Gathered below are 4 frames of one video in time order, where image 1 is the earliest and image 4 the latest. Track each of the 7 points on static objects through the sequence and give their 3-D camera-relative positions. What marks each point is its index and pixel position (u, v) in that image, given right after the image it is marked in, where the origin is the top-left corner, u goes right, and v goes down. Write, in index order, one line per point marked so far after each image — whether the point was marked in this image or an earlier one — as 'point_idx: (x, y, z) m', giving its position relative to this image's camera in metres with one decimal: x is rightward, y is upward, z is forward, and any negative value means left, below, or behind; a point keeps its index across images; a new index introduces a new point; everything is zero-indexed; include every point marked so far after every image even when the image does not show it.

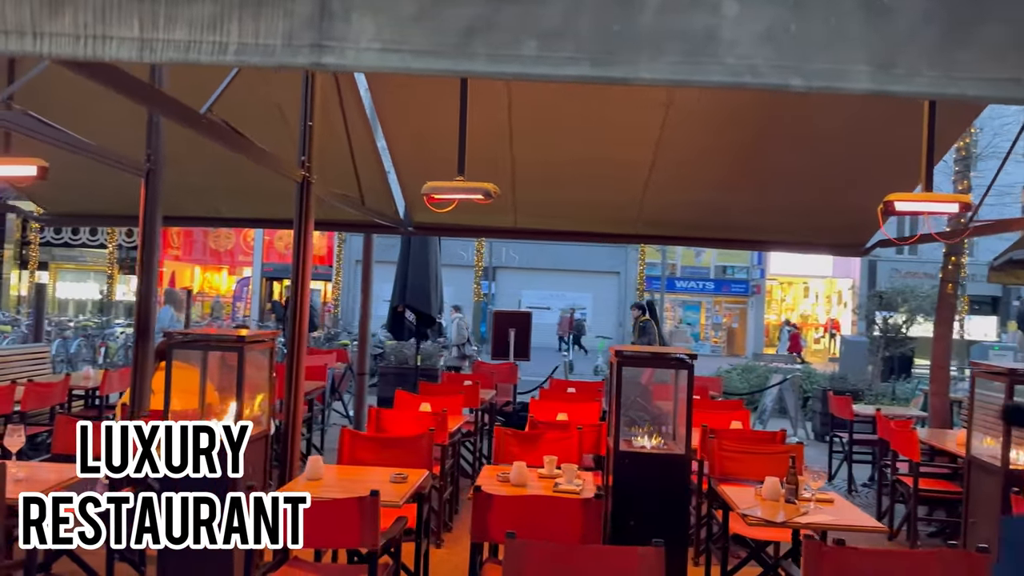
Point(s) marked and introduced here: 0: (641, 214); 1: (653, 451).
0: (+1.3, +0.8, +8.5) m
1: (+0.9, -1.0, +4.9) m
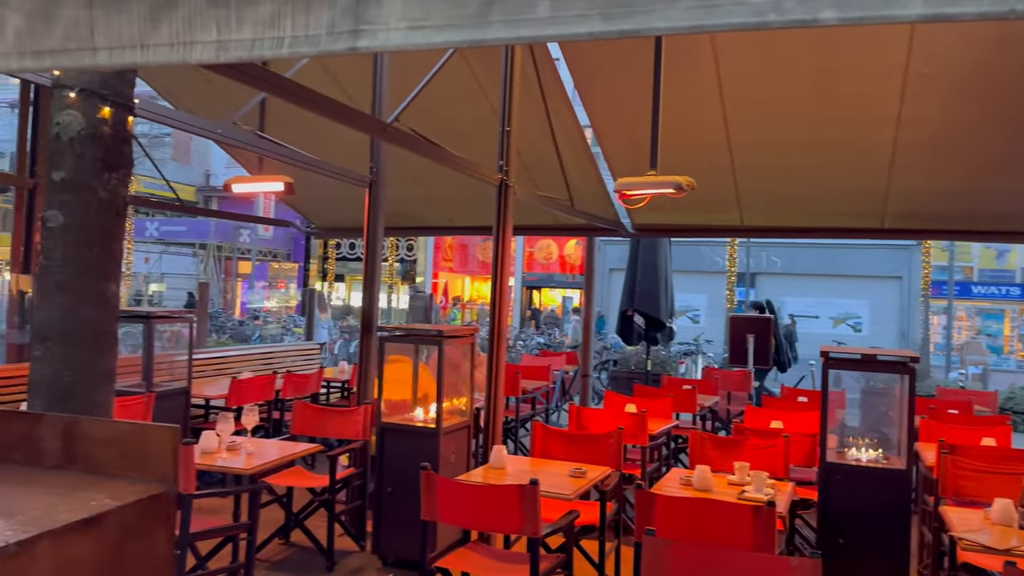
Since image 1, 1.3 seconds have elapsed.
0: (+3.5, +0.8, +7.7) m
1: (+1.9, -0.9, +4.4) m
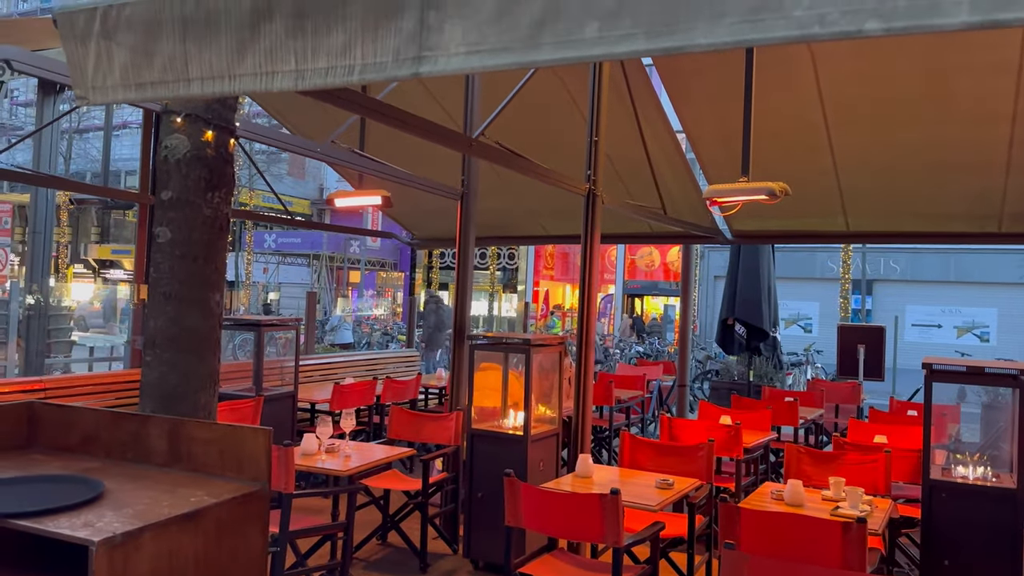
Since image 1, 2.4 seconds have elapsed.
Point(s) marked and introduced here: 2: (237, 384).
0: (+4.3, +0.7, +7.2) m
1: (+2.4, -1.0, +4.2) m
2: (-2.3, -0.8, +6.8) m
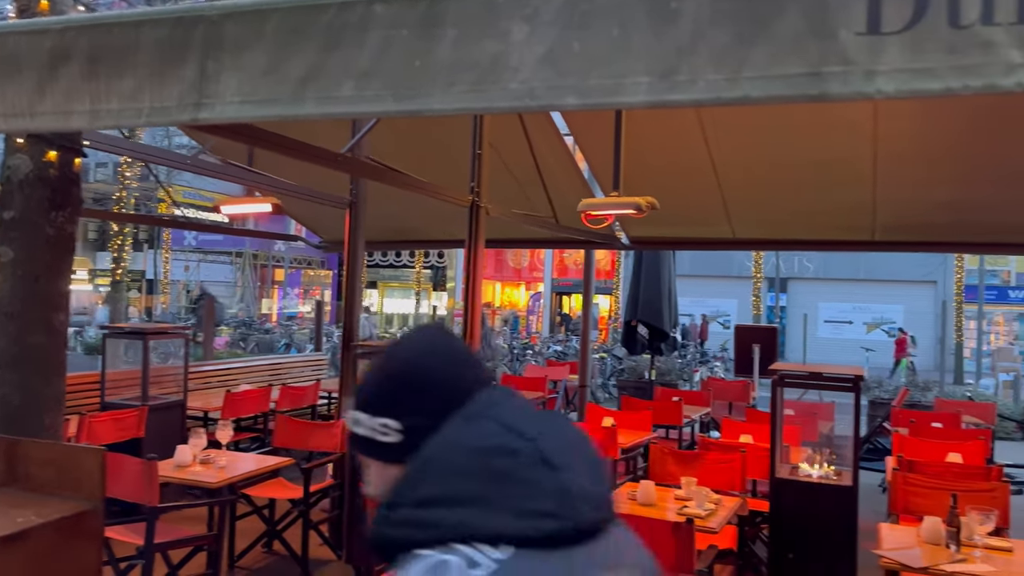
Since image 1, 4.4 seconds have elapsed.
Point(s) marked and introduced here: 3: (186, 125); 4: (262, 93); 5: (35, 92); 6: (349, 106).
0: (+3.4, +0.6, +7.7) m
1: (+1.7, -1.0, +4.5) m
2: (-3.2, -0.8, +6.7) m
3: (-0.7, +0.3, +1.8) m
4: (-0.5, +0.4, +1.7) m
5: (-1.1, +0.5, +2.0) m
6: (-0.3, +0.3, +1.6) m
